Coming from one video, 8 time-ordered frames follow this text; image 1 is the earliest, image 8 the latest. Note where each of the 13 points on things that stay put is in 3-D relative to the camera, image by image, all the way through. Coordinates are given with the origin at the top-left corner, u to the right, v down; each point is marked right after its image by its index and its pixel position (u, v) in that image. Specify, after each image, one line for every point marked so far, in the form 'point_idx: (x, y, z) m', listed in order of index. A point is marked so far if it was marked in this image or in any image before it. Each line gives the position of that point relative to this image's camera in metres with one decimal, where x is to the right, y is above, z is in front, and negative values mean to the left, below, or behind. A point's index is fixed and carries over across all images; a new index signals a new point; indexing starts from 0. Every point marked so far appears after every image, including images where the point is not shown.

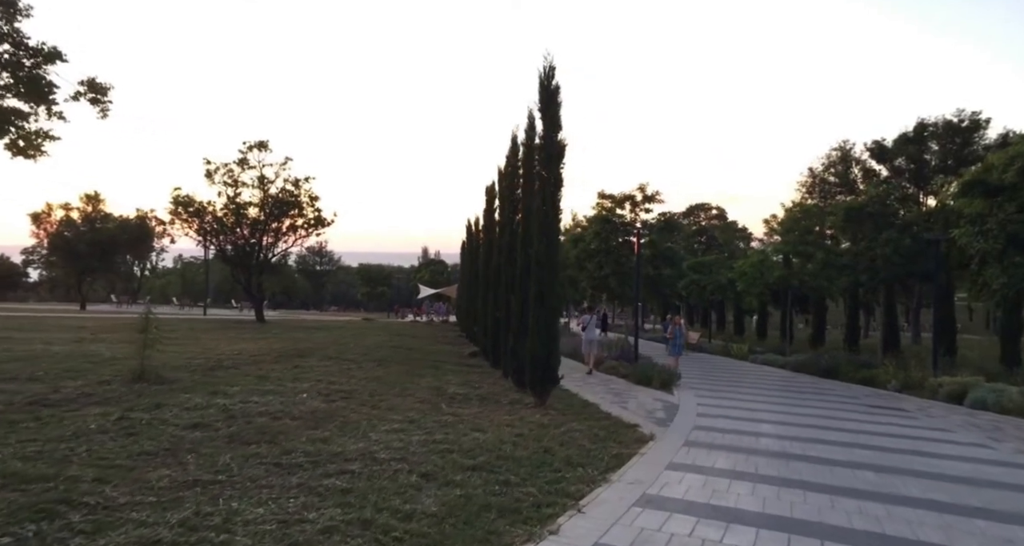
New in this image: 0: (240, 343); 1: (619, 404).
0: (-7.5, -1.9, +17.6) m
1: (+1.9, -2.3, +11.3) m
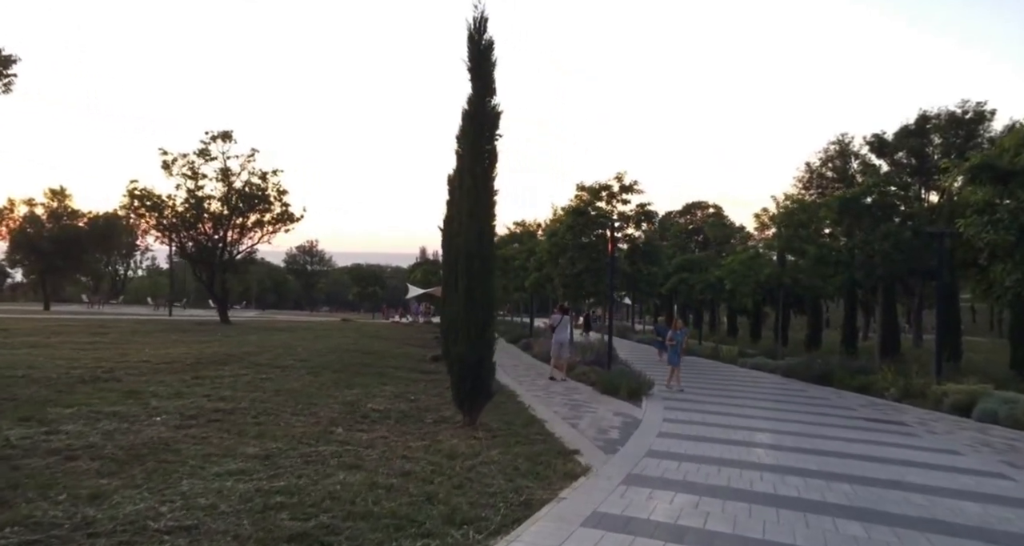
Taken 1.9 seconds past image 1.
0: (-8.4, -1.8, +16.0) m
1: (+0.9, -2.2, +9.7) m
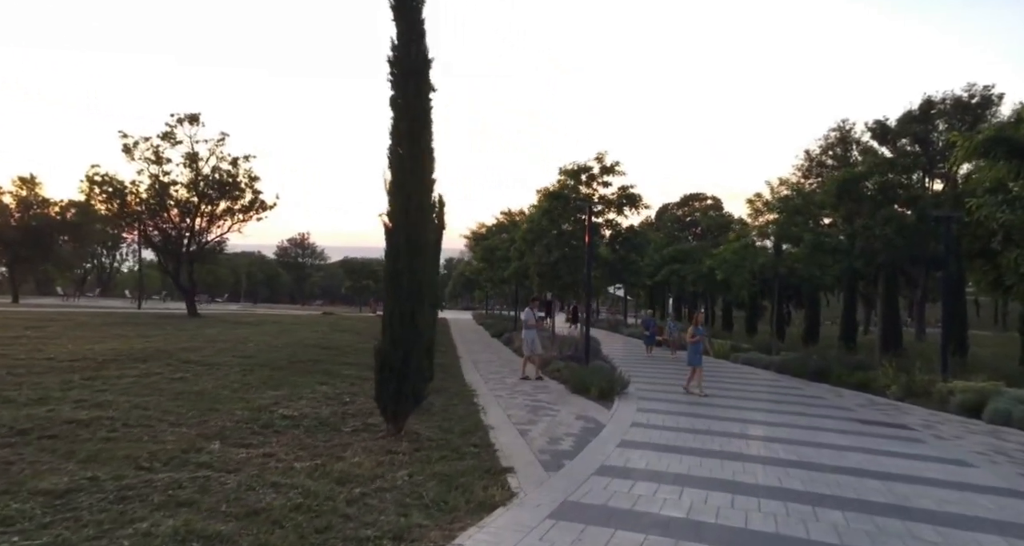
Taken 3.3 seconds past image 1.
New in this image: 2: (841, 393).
0: (-9.2, -1.5, +14.6) m
1: (+0.2, -2.0, +8.3) m
2: (+7.9, -2.9, +15.5) m
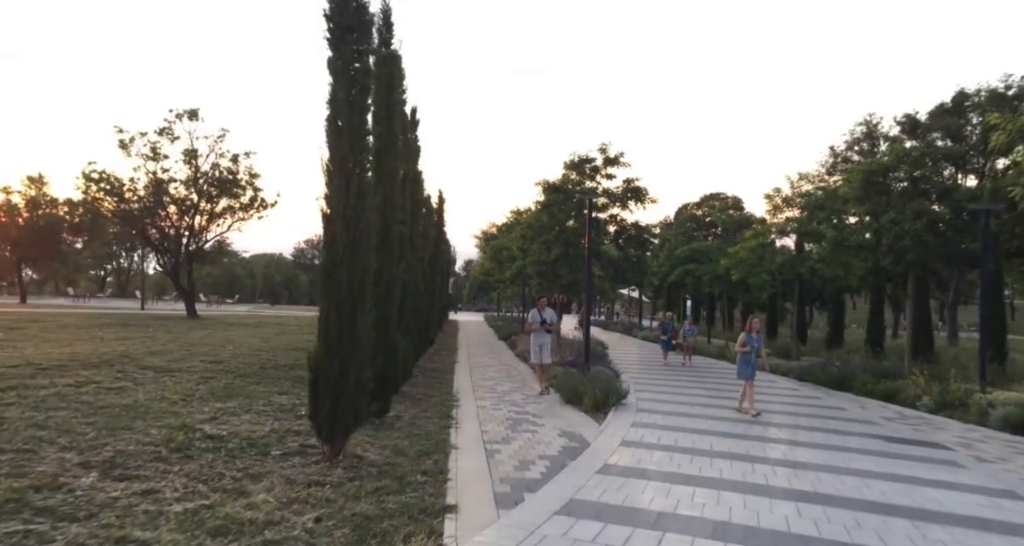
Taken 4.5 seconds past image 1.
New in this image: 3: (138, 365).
0: (-9.4, -1.5, +13.8) m
1: (-0.2, -2.0, +7.2) m
2: (+7.8, -2.9, +14.1) m
3: (-6.2, -1.5, +10.6) m
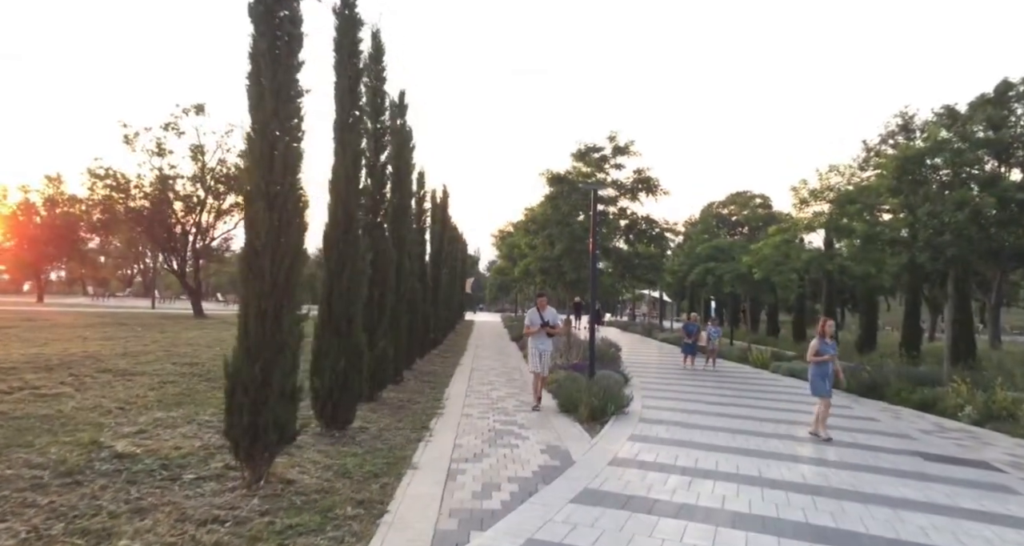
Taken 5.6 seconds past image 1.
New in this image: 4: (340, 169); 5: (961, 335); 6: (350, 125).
0: (-9.4, -1.4, +13.2) m
1: (-0.5, -1.9, +6.2) m
2: (+7.7, -2.8, +12.8) m
3: (-6.3, -1.4, +9.9) m
4: (-2.0, +1.2, +7.4) m
5: (+13.7, -1.9, +19.7) m
6: (-1.9, +1.7, +7.5) m
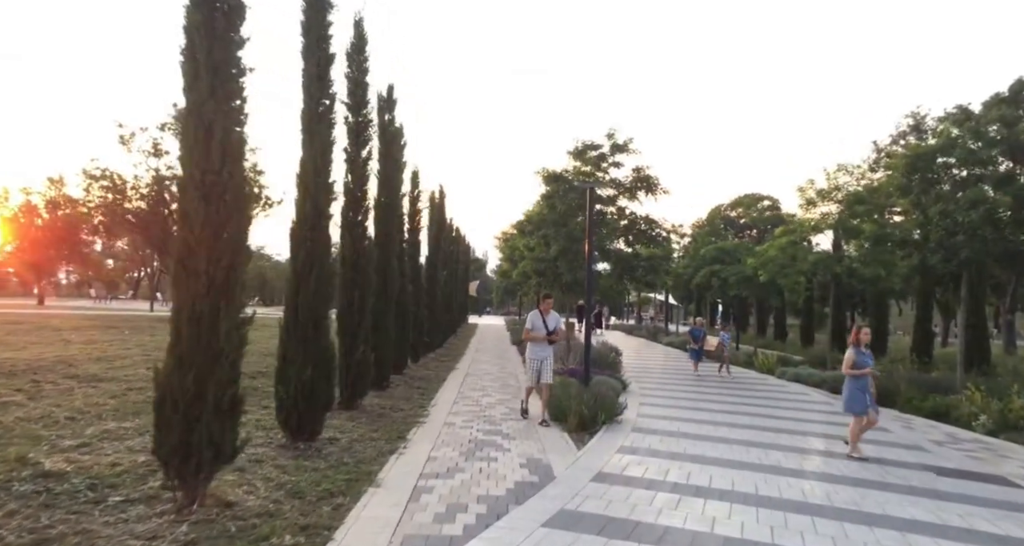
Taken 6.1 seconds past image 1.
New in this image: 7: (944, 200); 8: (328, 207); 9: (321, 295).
0: (-9.5, -1.4, +12.8) m
1: (-0.8, -1.9, +5.7) m
2: (+7.5, -2.8, +12.2) m
3: (-6.5, -1.5, +9.5) m
4: (-2.2, +1.2, +6.9) m
5: (+13.6, -2.0, +19.0) m
6: (-2.1, +1.7, +7.0) m
7: (+9.6, +1.6, +14.4) m
8: (-2.0, +0.7, +7.1) m
9: (-2.1, -0.2, +7.0) m
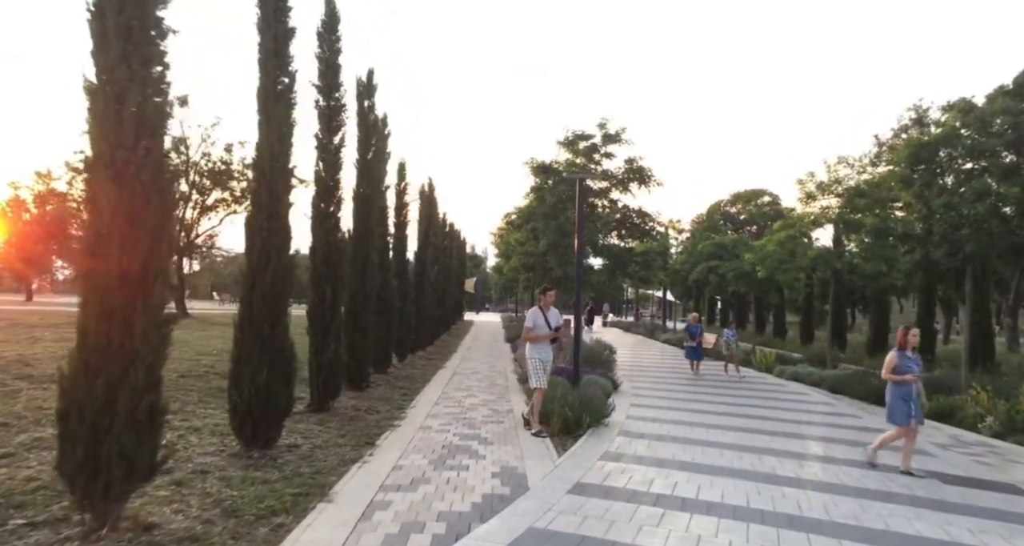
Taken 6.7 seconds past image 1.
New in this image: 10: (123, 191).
0: (-9.8, -1.3, +12.3) m
1: (-1.1, -1.8, +5.2) m
2: (+7.3, -2.8, +11.7) m
3: (-6.8, -1.4, +8.9) m
4: (-2.5, +1.3, +6.4) m
5: (+13.4, -1.8, +18.5) m
6: (-2.4, +1.8, +6.5) m
7: (+9.3, +1.7, +13.8) m
8: (-2.3, +0.8, +6.5) m
9: (-2.3, -0.2, +6.5) m
10: (-2.4, +0.5, +4.1) m
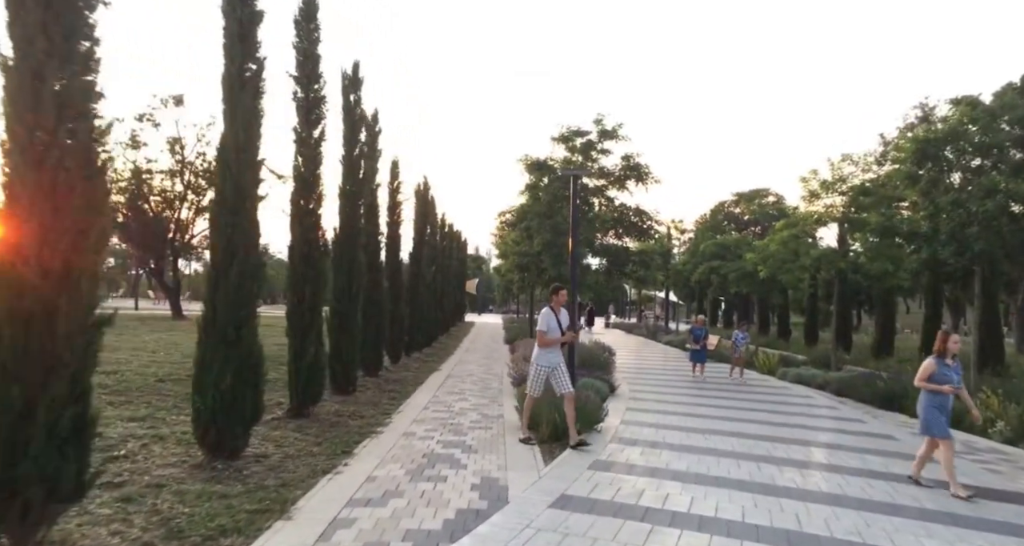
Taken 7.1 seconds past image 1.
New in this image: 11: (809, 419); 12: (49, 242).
0: (-10.0, -1.4, +12.0) m
1: (-1.2, -1.8, +4.8) m
2: (+7.1, -2.7, +11.3) m
3: (-7.0, -1.4, +8.6) m
4: (-2.6, +1.3, +6.0) m
5: (+13.3, -1.8, +18.0) m
6: (-2.6, +1.8, +6.1) m
7: (+9.2, +1.7, +13.4) m
8: (-2.5, +0.8, +6.2) m
9: (-2.5, -0.2, +6.1) m
10: (-2.6, +0.5, +3.8) m
11: (+5.5, -2.7, +11.9) m
12: (-2.5, +0.2, +3.4) m
